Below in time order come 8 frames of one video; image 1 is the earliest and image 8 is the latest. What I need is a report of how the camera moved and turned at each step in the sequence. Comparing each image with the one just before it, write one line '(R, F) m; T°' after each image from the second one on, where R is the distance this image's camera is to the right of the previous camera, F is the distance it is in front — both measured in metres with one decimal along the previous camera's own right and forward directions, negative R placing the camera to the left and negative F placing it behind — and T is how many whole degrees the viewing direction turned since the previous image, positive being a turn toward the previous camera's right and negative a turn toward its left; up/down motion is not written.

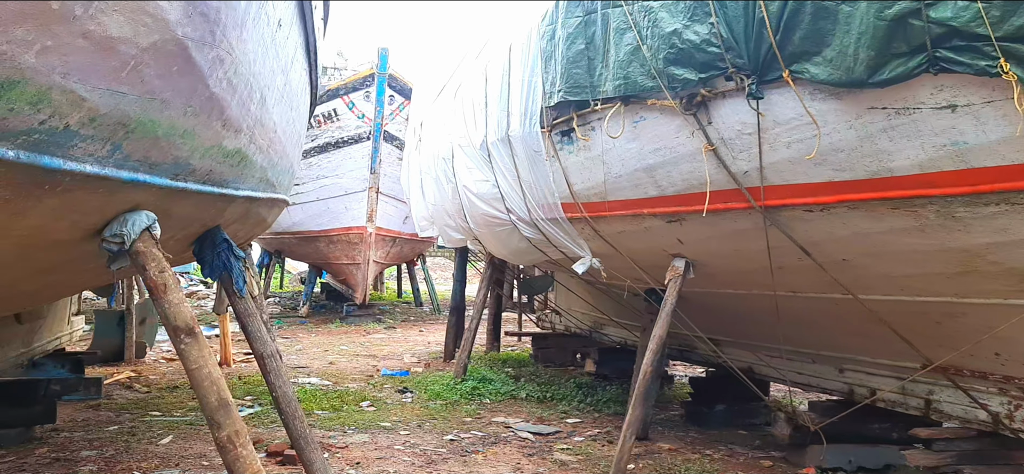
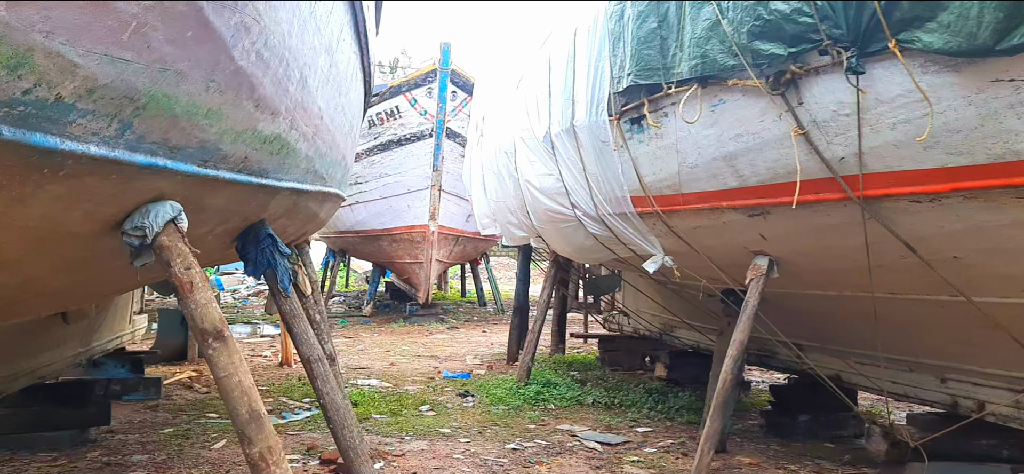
(0.0, +0.3) m; -4°
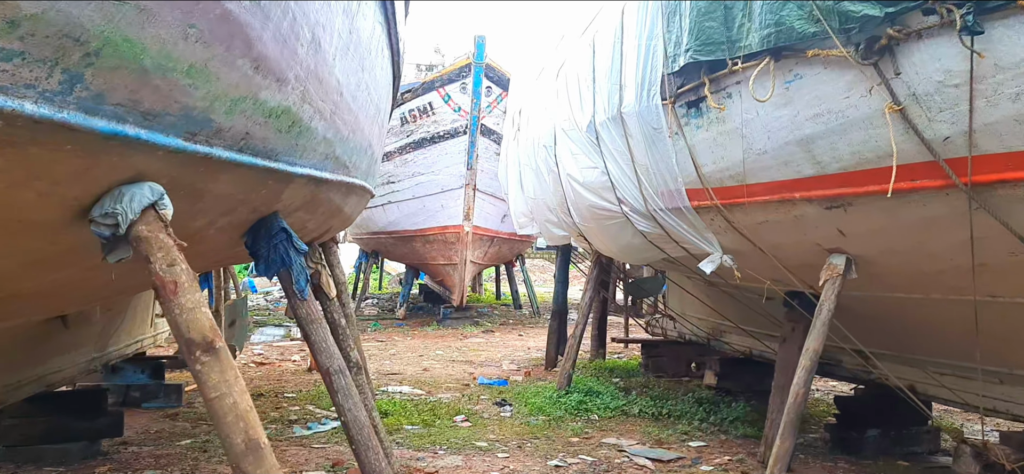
(0.0, +0.3) m; -2°
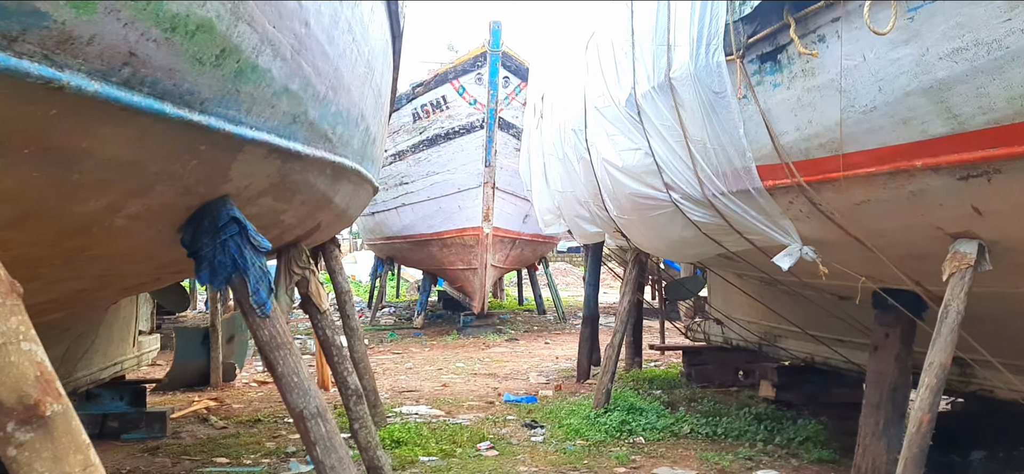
(0.0, +0.6) m; -1°
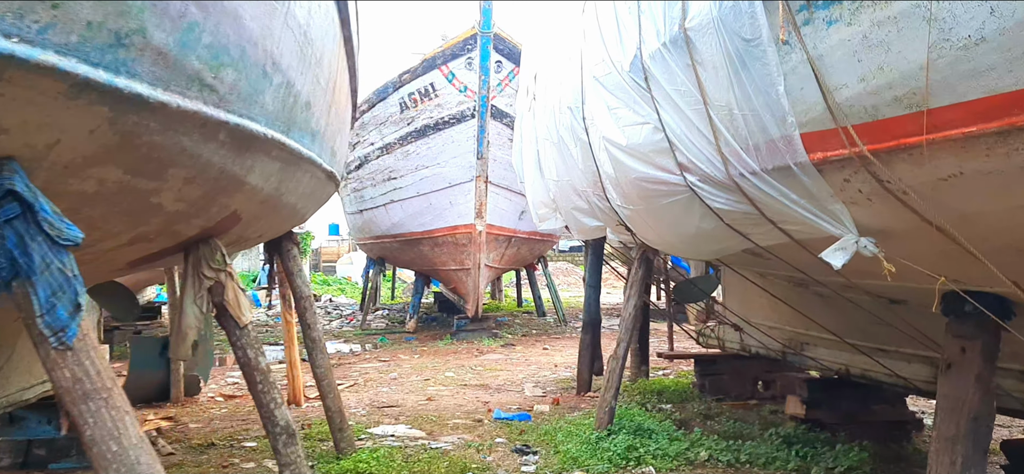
(+0.1, +0.6) m; 0°
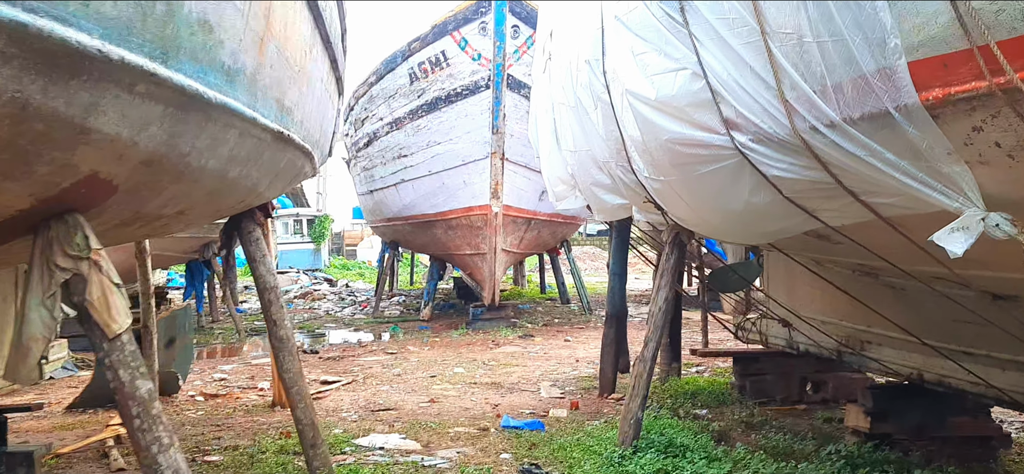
(+0.1, +0.6) m; -2°
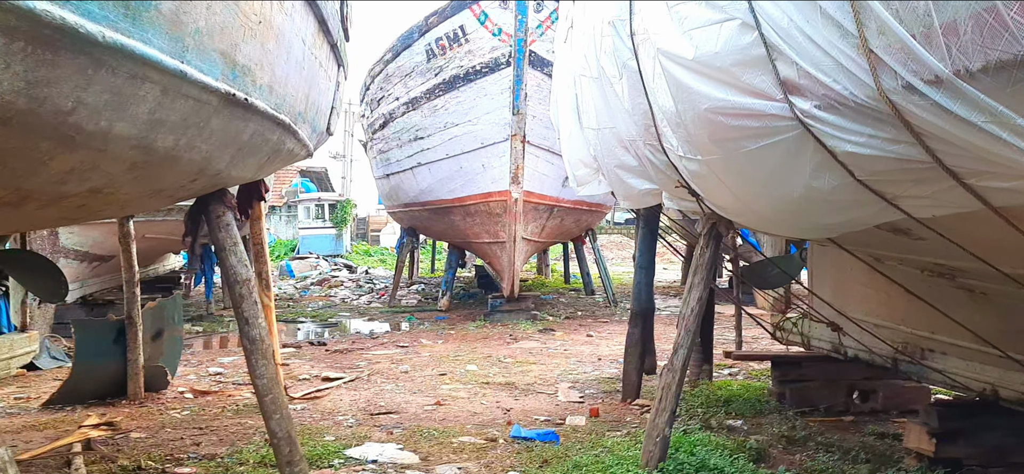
(+0.1, +0.4) m; -2°
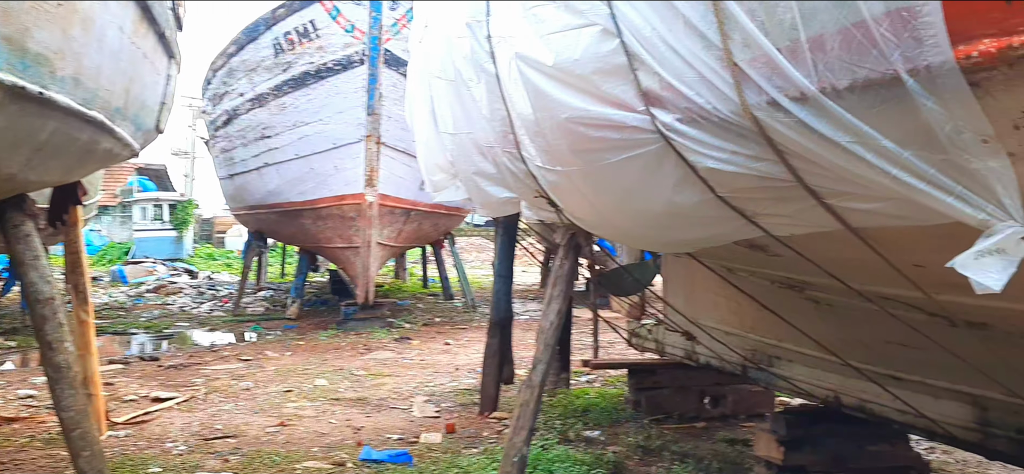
(0.0, +0.2) m; +10°
